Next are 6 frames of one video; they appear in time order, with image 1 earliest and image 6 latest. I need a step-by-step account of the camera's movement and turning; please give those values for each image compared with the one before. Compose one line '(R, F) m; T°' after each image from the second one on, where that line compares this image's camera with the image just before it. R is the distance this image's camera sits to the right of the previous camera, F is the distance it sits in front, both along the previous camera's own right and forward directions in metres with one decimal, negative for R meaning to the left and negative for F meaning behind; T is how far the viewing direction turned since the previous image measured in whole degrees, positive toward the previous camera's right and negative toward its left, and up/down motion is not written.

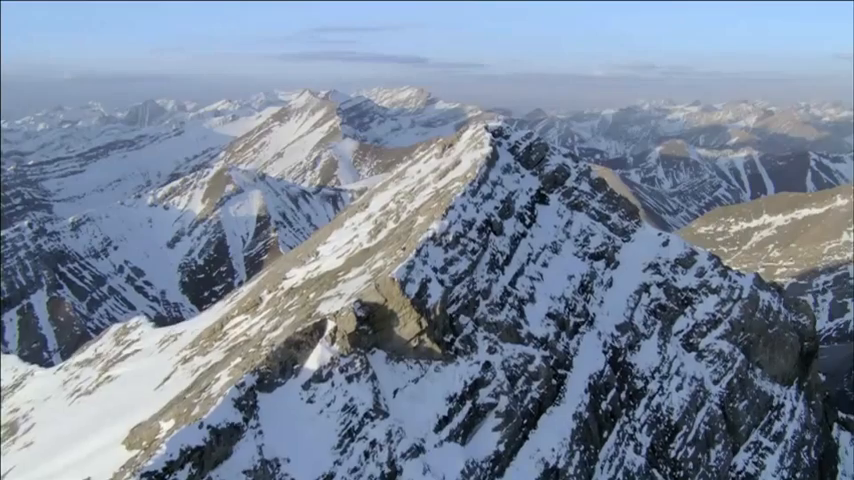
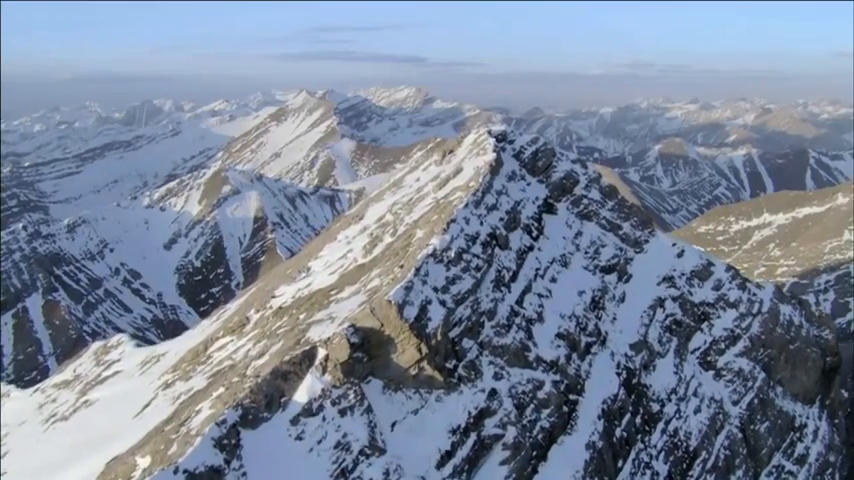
(-0.1, +4.9) m; 0°
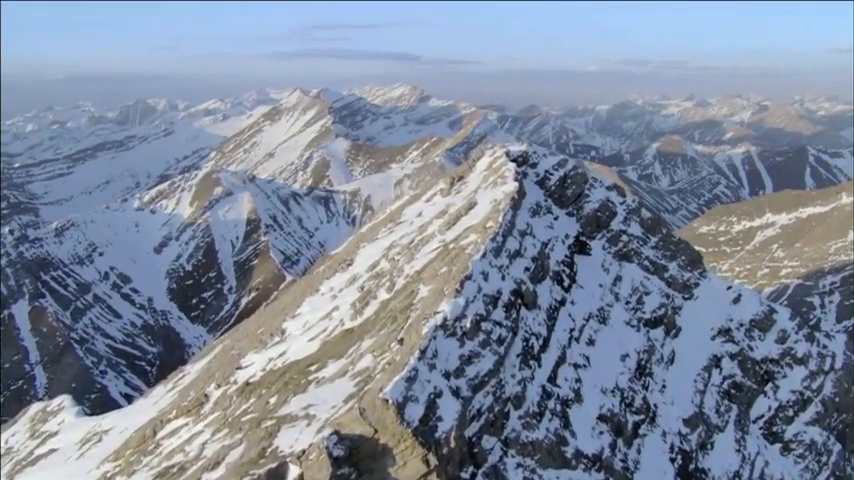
(-0.6, +13.1) m; 0°
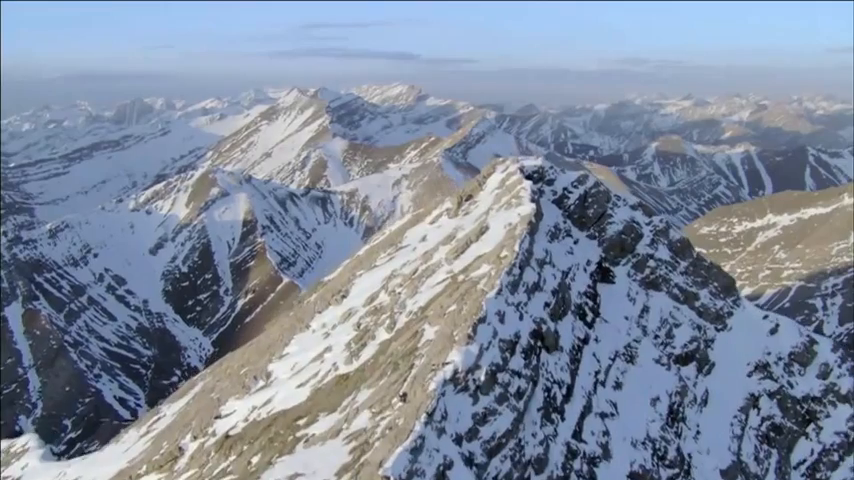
(-0.4, +6.2) m; 0°
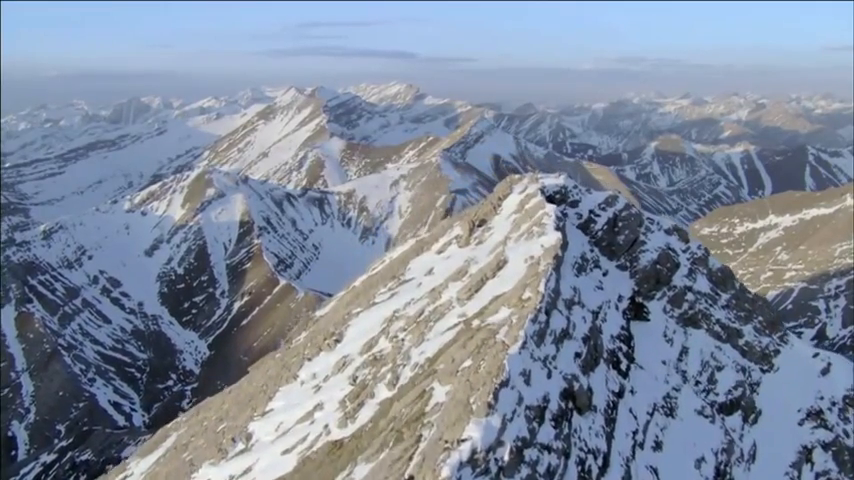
(-0.5, +6.7) m; 0°
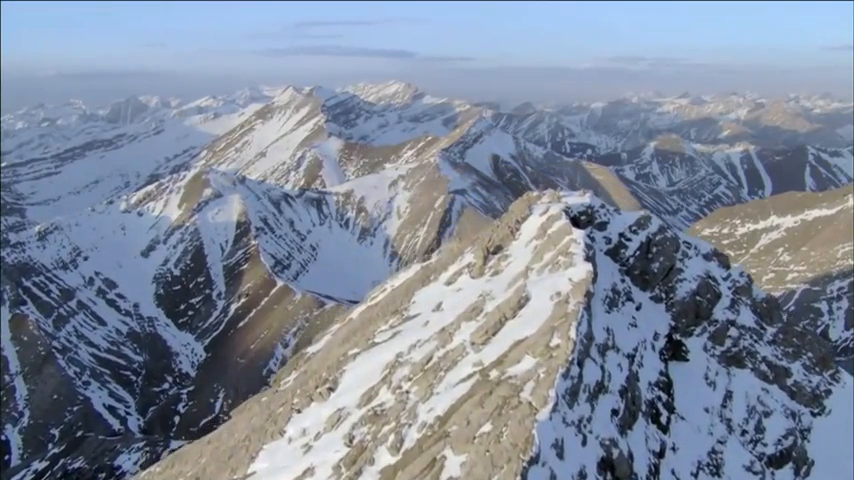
(-0.4, +5.6) m; 0°
